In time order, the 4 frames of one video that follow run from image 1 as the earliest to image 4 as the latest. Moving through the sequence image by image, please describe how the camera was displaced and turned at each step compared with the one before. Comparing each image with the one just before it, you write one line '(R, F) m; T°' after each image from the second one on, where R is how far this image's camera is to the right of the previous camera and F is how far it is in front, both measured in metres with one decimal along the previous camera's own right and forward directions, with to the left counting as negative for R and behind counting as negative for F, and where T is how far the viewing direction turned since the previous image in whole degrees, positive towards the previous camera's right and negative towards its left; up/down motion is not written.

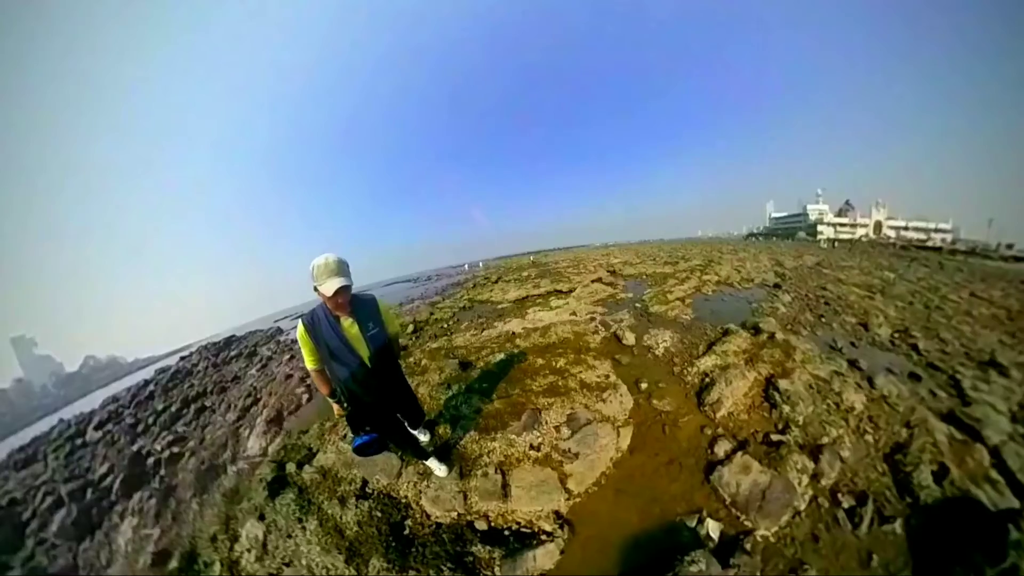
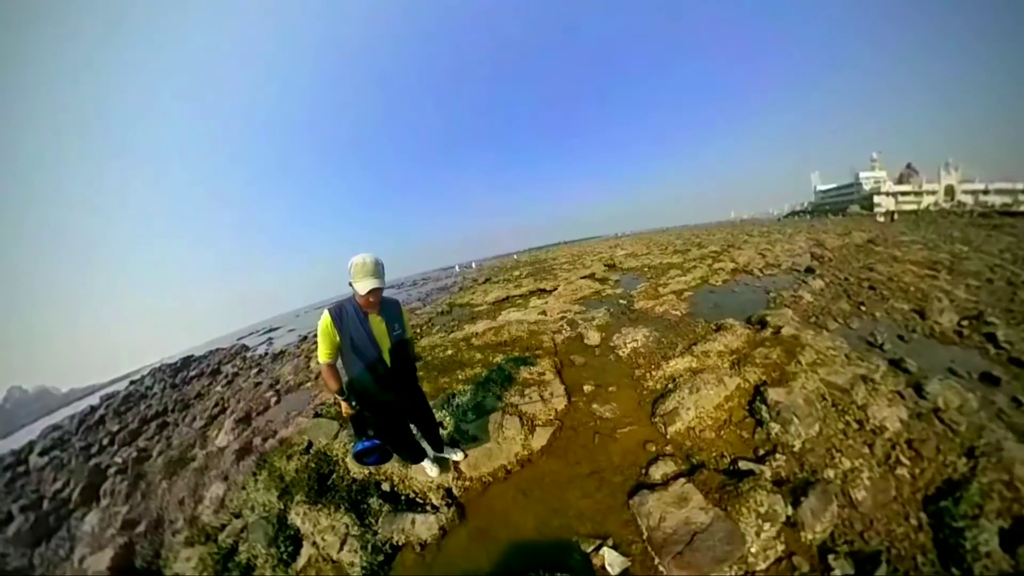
(+1.4, +1.3) m; -6°
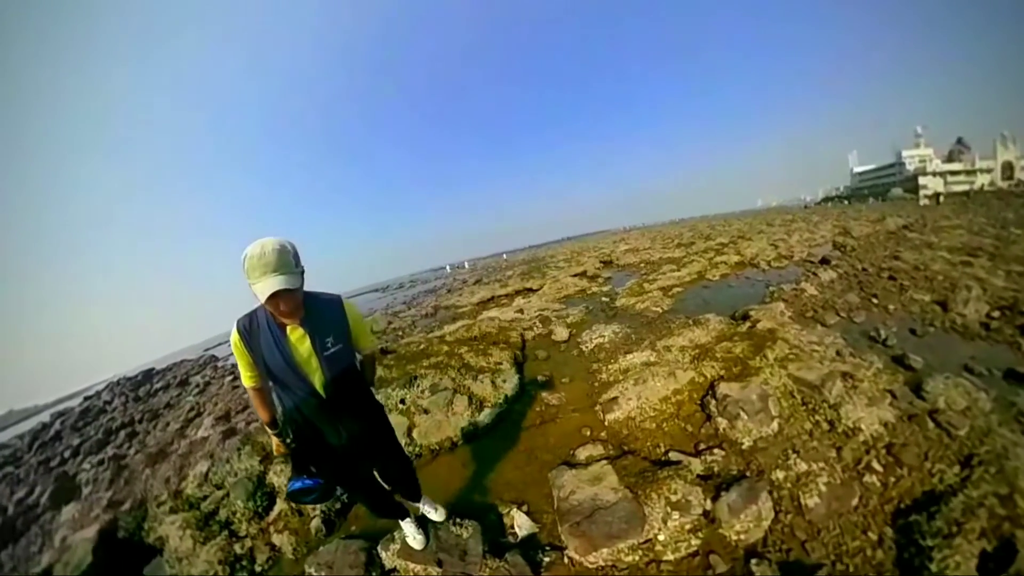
(+0.9, +0.3) m; -5°
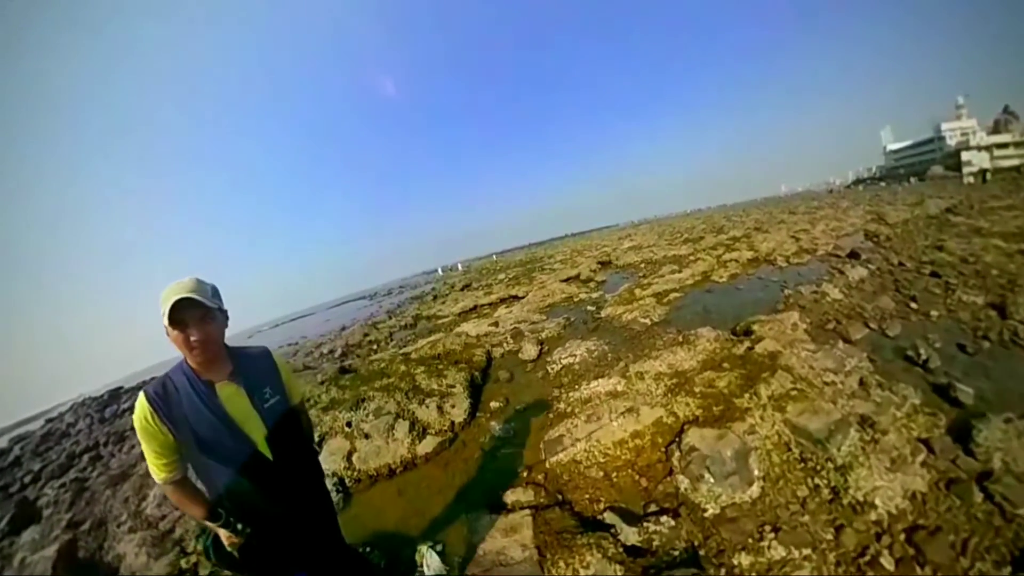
(+0.7, +0.8) m; -3°
